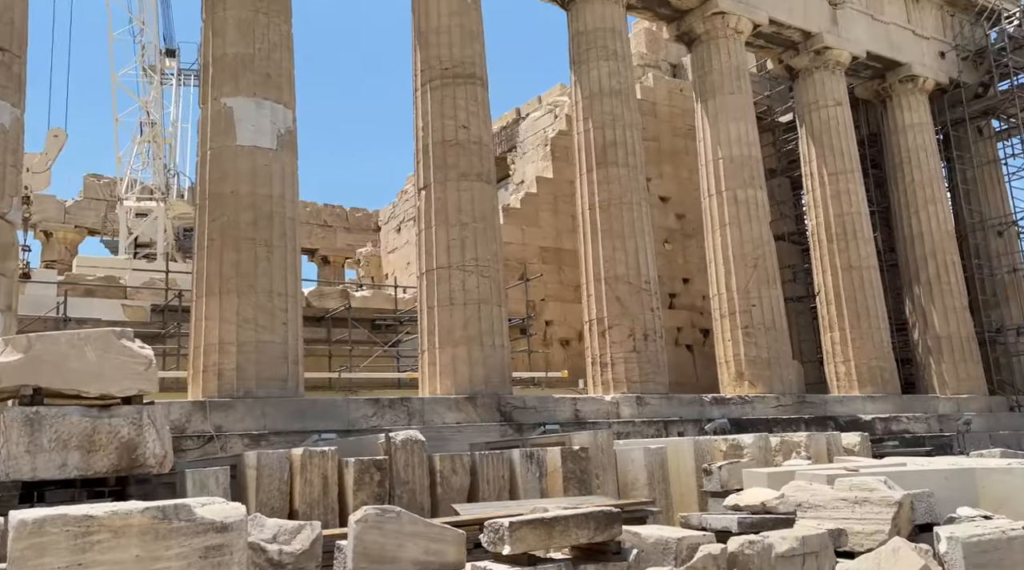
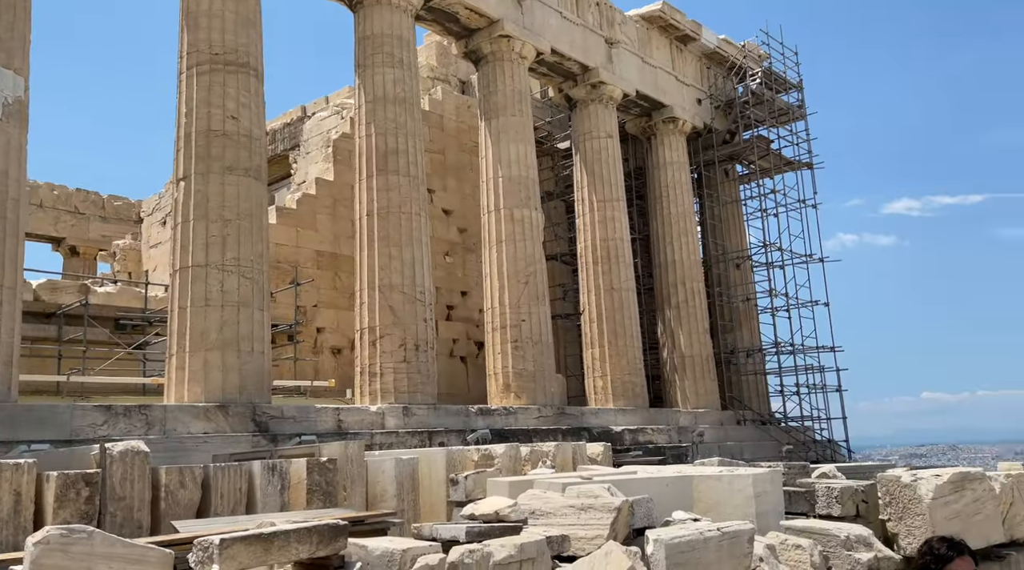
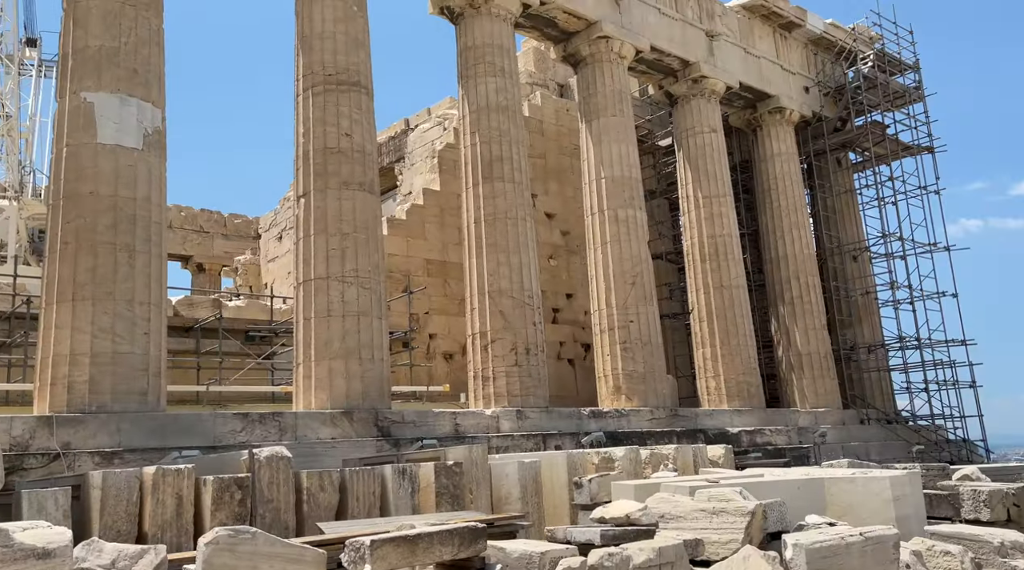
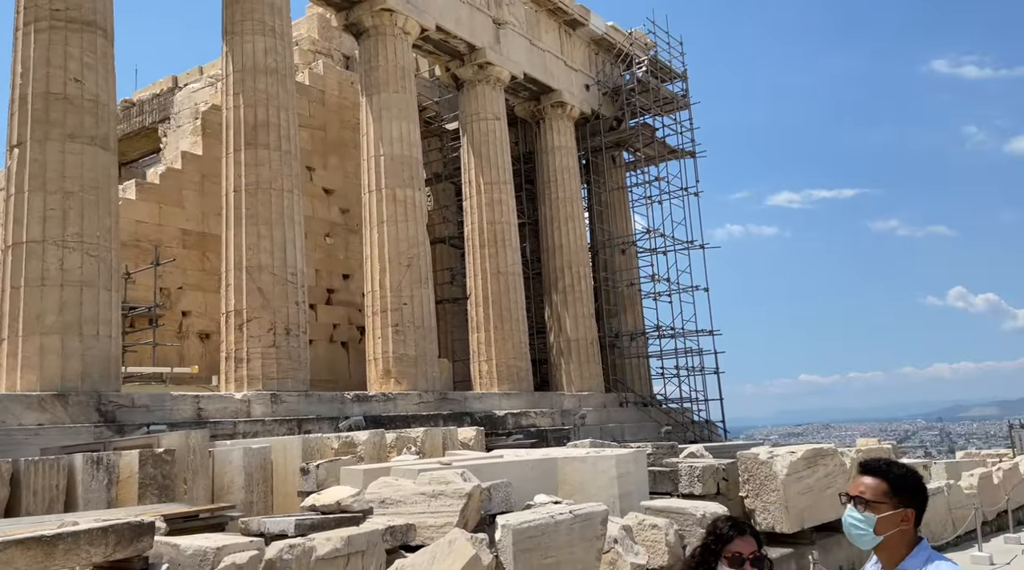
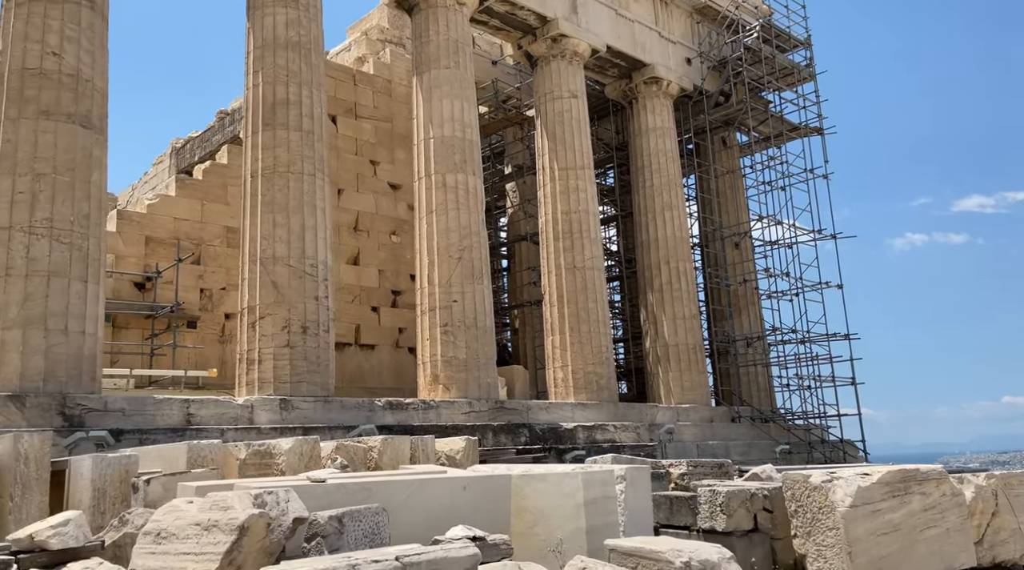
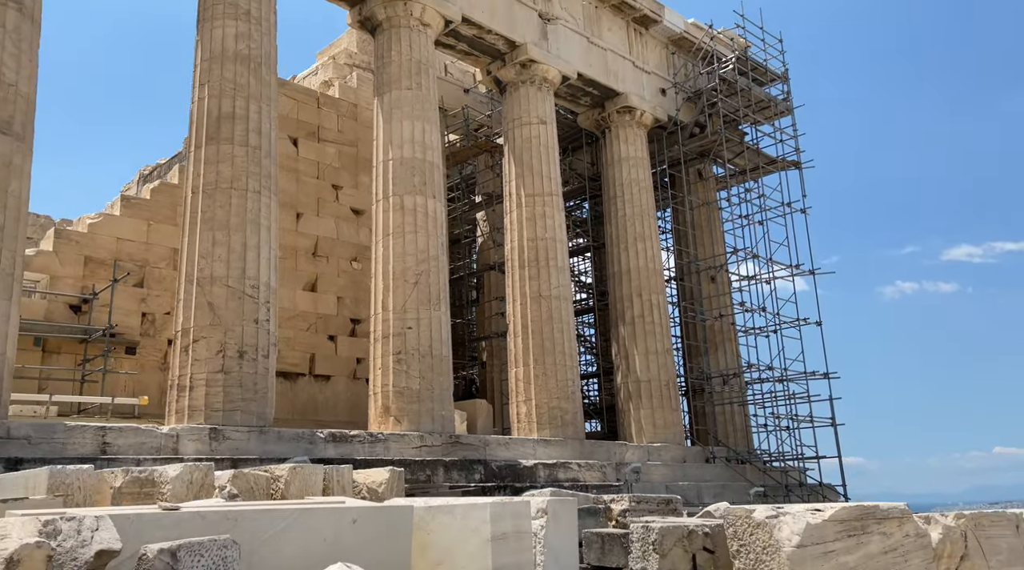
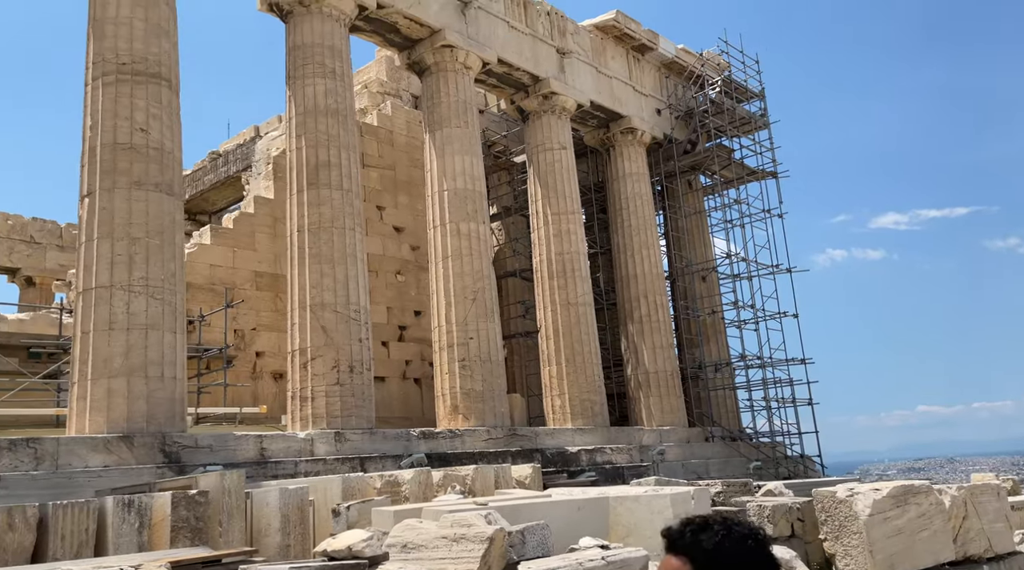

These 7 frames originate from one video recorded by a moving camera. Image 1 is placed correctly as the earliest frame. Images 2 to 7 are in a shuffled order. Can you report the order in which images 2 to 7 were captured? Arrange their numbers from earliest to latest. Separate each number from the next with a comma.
3, 2, 4, 7, 5, 6
